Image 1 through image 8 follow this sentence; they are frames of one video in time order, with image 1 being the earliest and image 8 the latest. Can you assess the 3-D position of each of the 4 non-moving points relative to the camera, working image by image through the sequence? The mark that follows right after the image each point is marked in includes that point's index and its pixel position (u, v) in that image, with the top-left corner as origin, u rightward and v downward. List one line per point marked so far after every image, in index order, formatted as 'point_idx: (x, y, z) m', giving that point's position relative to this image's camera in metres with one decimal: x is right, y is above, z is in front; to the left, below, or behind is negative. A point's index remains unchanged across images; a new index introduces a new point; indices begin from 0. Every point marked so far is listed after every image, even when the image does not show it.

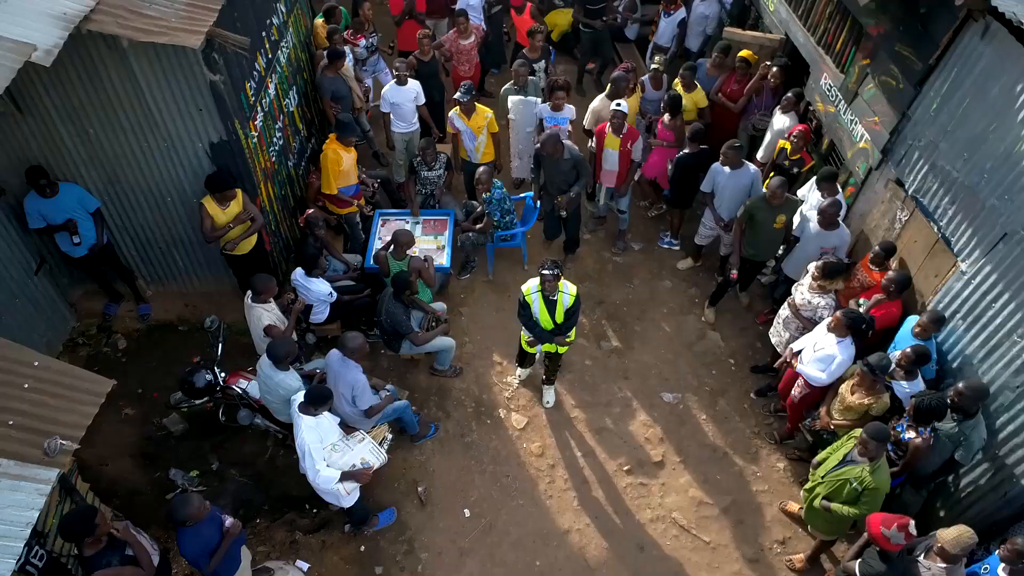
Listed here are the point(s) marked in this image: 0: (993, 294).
0: (+2.3, 0.0, +5.2) m
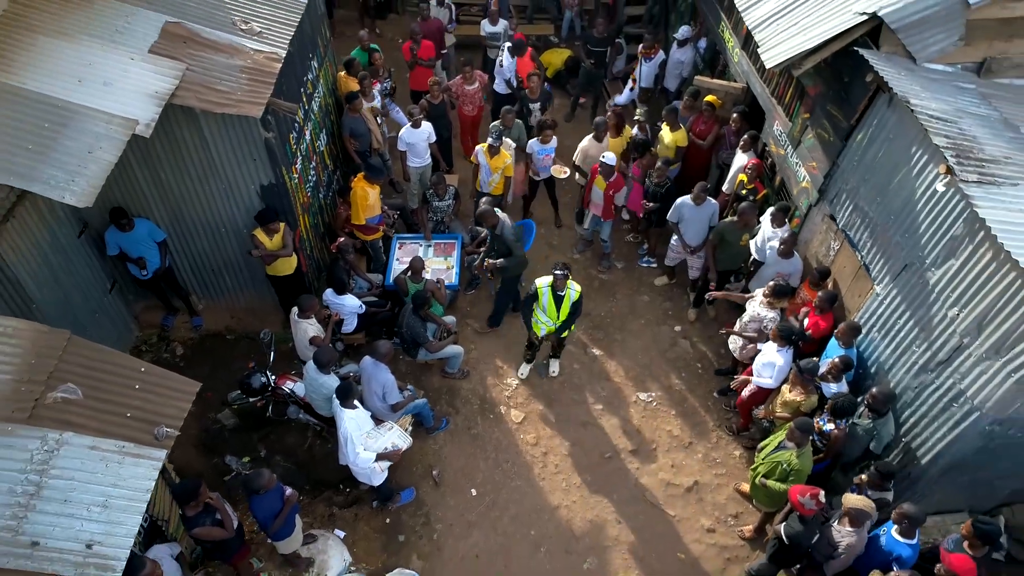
0: (+2.3, -0.1, +6.4) m
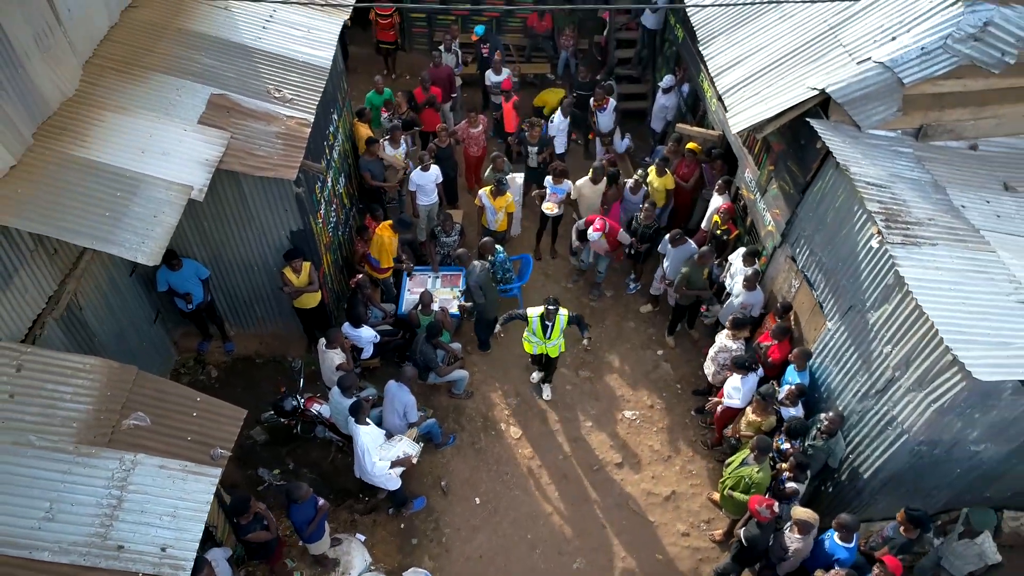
0: (+2.3, -0.4, +7.4) m
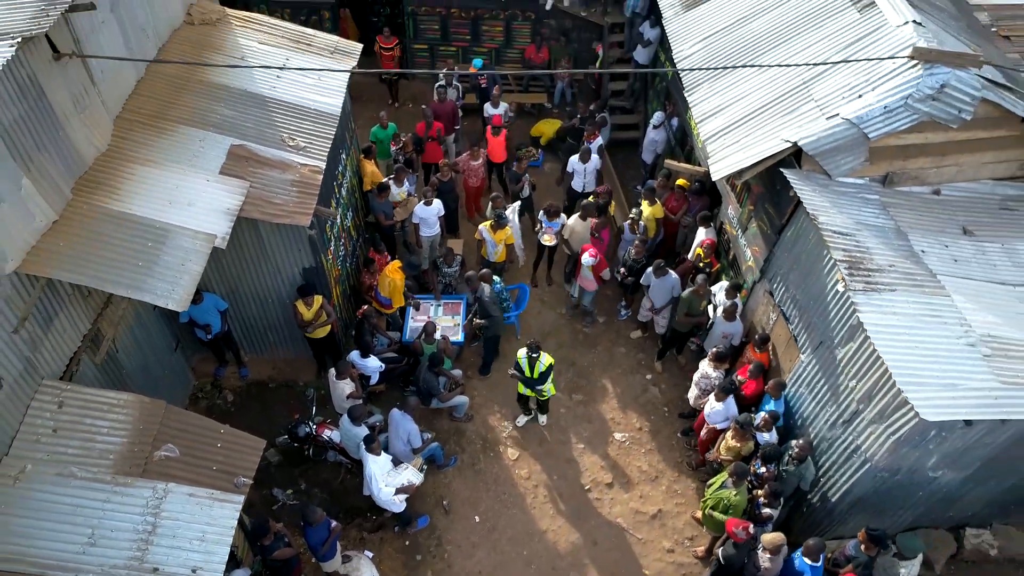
0: (+2.3, -0.7, +8.1) m
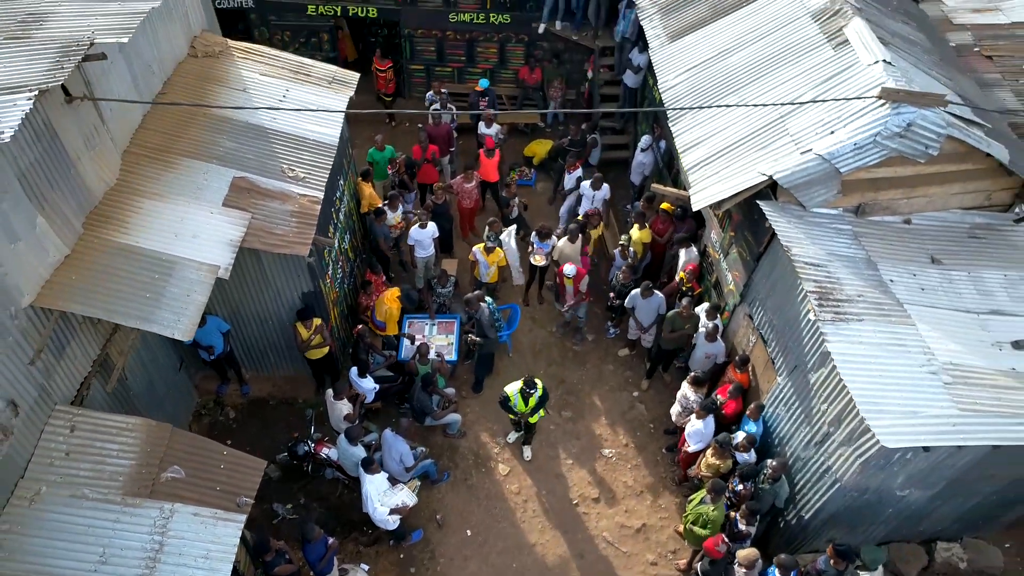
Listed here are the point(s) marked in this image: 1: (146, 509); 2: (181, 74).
0: (+2.2, -0.9, +8.5) m
1: (-2.4, -1.4, +6.9) m
2: (-3.0, +2.0, +9.7) m
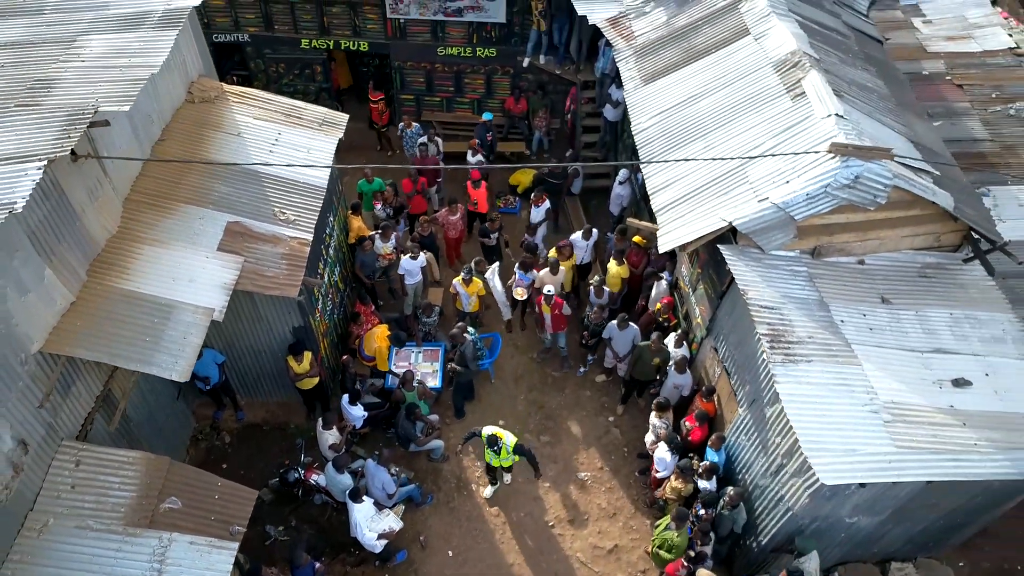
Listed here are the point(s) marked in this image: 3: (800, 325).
0: (+2.0, -1.2, +9.0) m
1: (-2.6, -1.8, +7.5) m
2: (-3.2, +1.6, +10.3) m
3: (+2.3, -0.3, +8.4) m
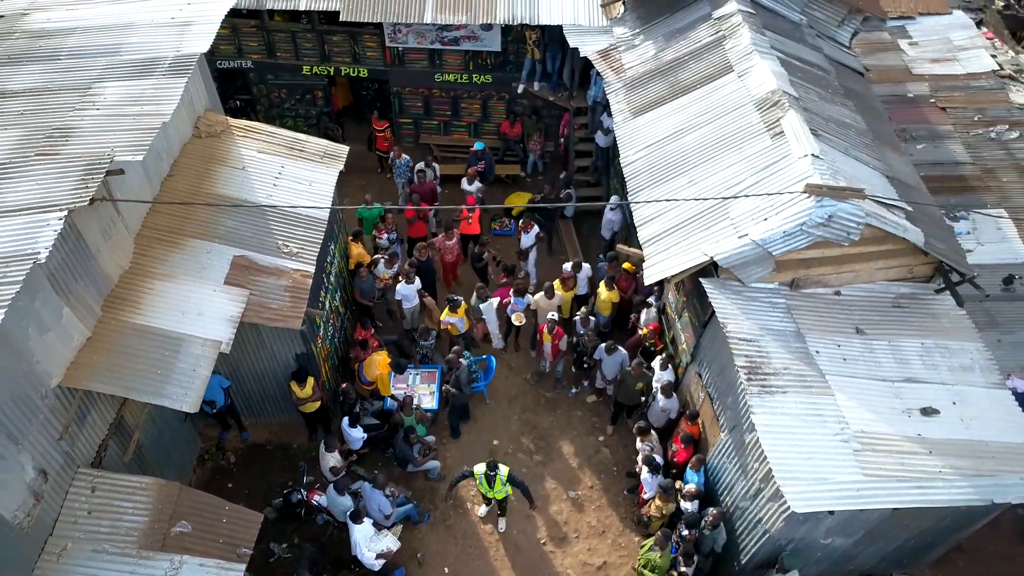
0: (+2.0, -1.5, +9.5) m
1: (-2.7, -2.1, +8.0) m
2: (-3.3, +1.3, +10.7) m
3: (+2.2, -0.6, +8.8) m
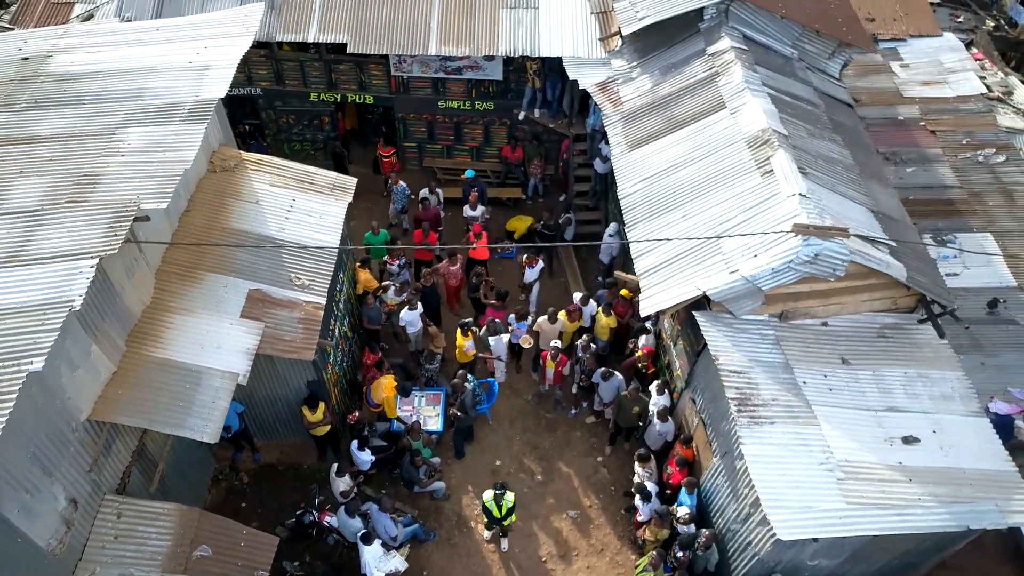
0: (+2.0, -1.8, +10.0) m
1: (-2.6, -2.4, +8.4) m
2: (-3.3, +1.0, +11.2) m
3: (+2.2, -0.9, +9.3) m
